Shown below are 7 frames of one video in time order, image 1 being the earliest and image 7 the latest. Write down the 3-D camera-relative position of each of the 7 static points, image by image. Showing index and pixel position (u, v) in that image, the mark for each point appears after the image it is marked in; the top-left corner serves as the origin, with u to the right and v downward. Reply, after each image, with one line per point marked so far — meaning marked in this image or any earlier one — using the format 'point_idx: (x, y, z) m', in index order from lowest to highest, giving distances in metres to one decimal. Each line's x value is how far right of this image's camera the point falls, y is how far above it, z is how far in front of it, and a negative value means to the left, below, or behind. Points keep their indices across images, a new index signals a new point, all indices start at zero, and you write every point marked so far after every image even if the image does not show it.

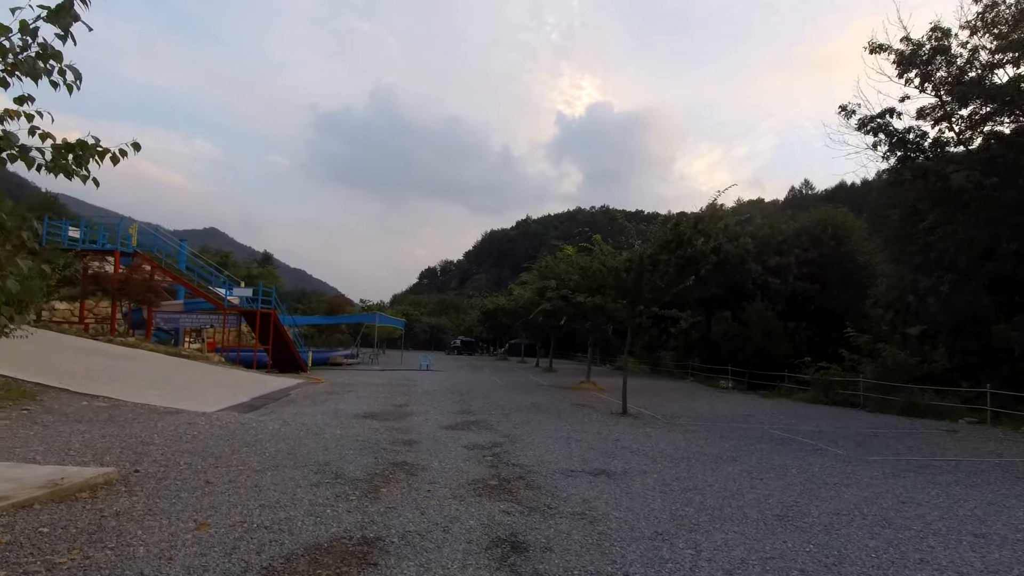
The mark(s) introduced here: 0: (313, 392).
0: (-5.6, -2.9, +14.8) m
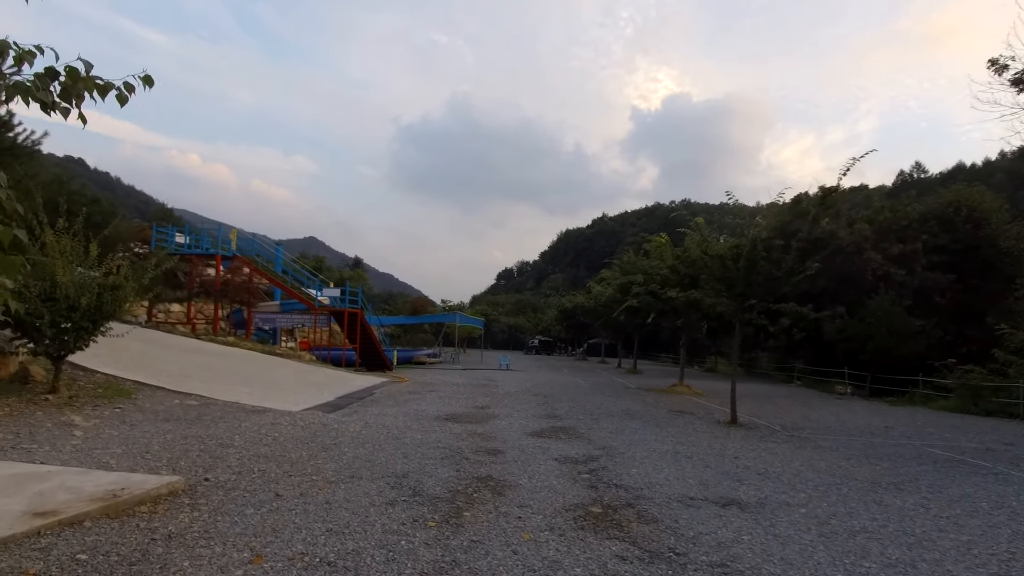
0: (-3.2, -2.8, +14.5) m
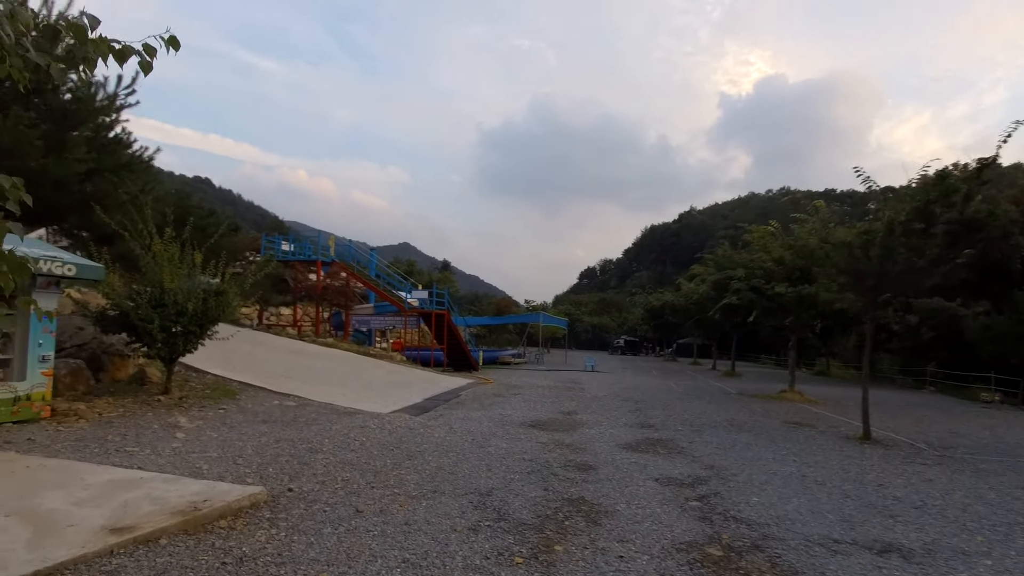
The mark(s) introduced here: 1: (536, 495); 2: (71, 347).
0: (-0.9, -2.9, +14.3) m
1: (+0.2, -1.9, +4.9) m
2: (-8.3, -1.1, +10.0) m
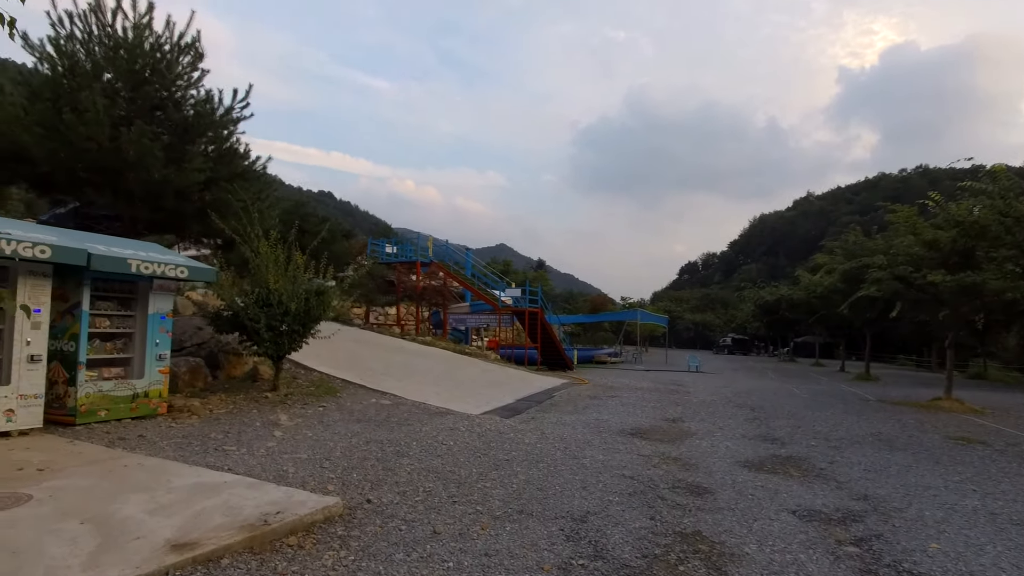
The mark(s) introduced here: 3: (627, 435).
0: (+1.6, -2.8, +13.6) m
1: (+1.0, -1.8, +4.1) m
2: (-6.4, -1.2, +10.7) m
3: (+1.8, -2.3, +8.2) m
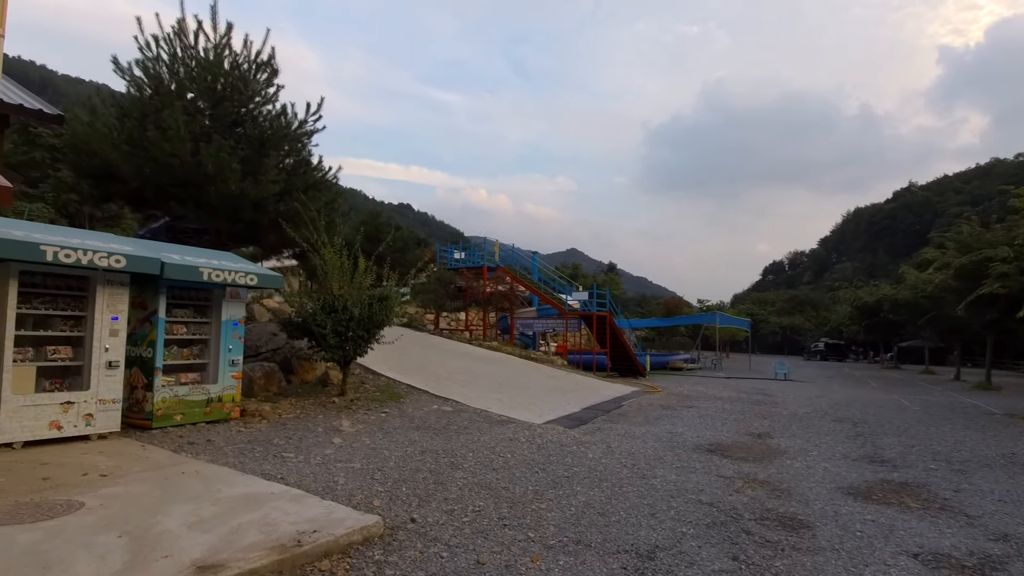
0: (+3.3, -2.8, +12.7) m
1: (+1.4, -1.8, +3.5) m
2: (-5.1, -1.3, +11.0) m
3: (+2.7, -2.3, +7.4) m
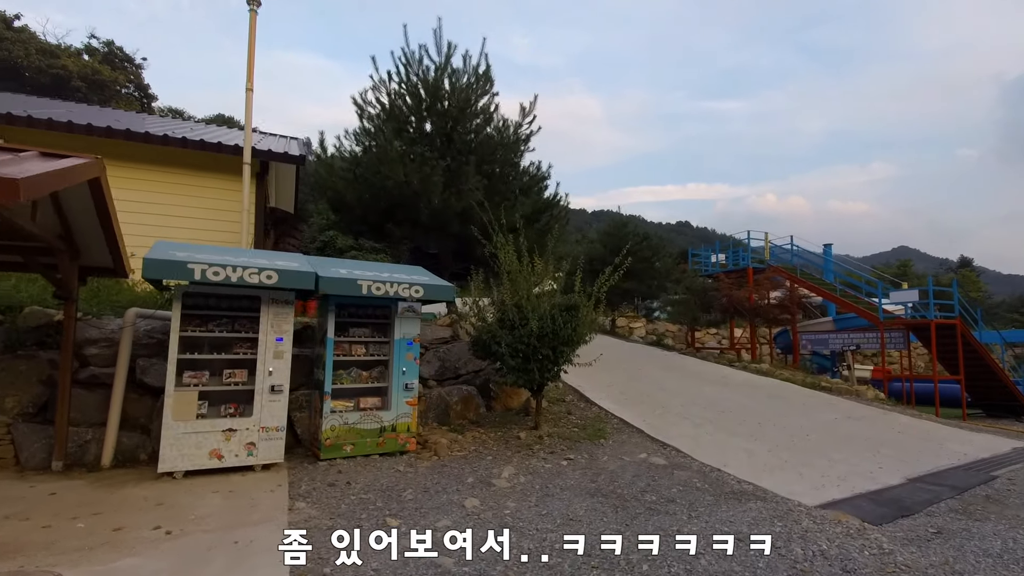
0: (+7.4, -2.6, +7.2) m
1: (+1.0, -1.6, +0.1) m
2: (-0.8, -1.6, +9.9) m
3: (+4.2, -2.0, +2.9) m
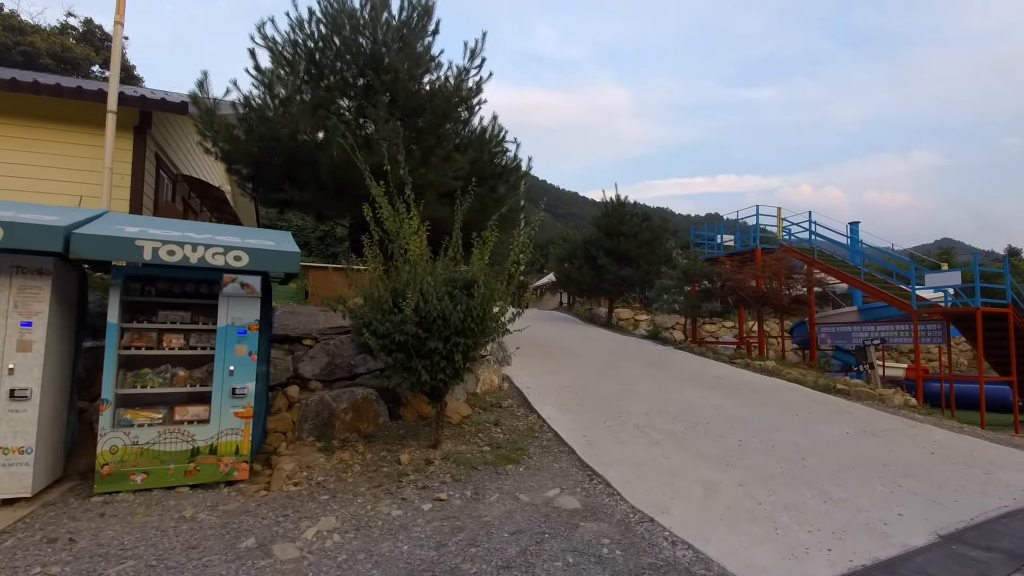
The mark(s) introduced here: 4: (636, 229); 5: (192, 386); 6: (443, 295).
0: (+6.0, -2.3, +4.8) m
1: (-0.7, -1.4, -1.9) m
2: (-2.1, -1.3, +8.0) m
3: (+2.6, -1.8, +0.7) m
4: (+4.6, +2.2, +19.5) m
5: (-3.4, -1.1, +5.8) m
6: (-0.7, -0.1, +5.8) m
